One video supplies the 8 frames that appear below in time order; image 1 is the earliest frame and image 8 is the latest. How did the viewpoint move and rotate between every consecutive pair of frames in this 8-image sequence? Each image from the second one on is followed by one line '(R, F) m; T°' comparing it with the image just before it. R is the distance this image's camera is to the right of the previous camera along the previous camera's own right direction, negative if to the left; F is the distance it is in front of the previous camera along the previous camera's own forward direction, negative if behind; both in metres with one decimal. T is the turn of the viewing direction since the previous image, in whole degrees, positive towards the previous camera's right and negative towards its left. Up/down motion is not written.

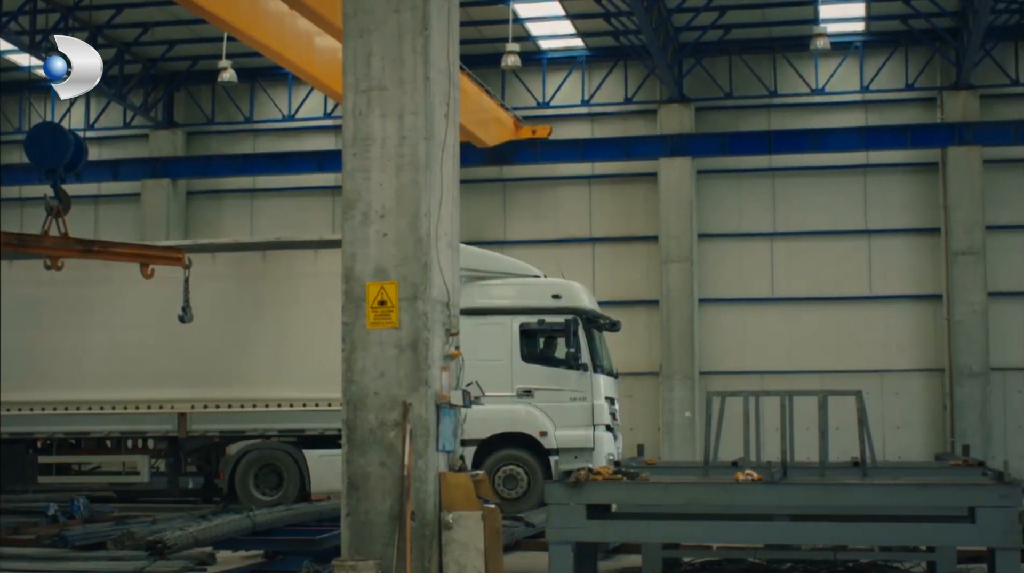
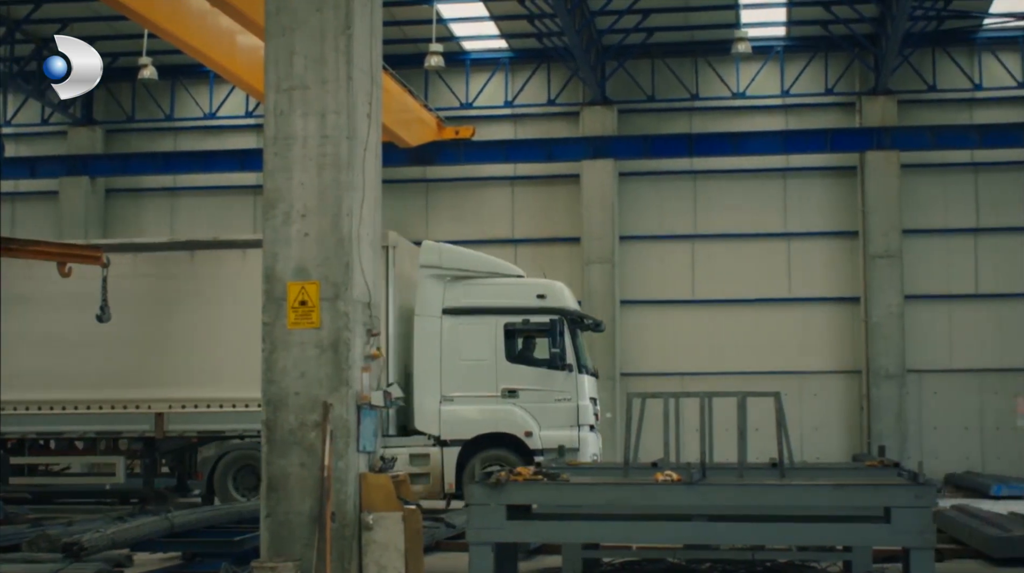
(+0.6, 0.0) m; 0°
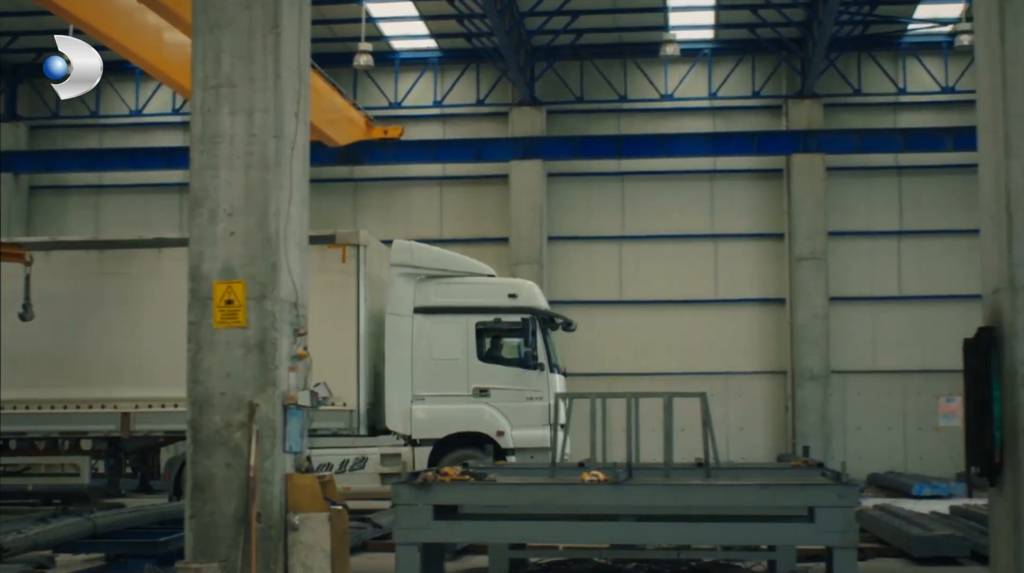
(+0.2, 0.0) m; +2°
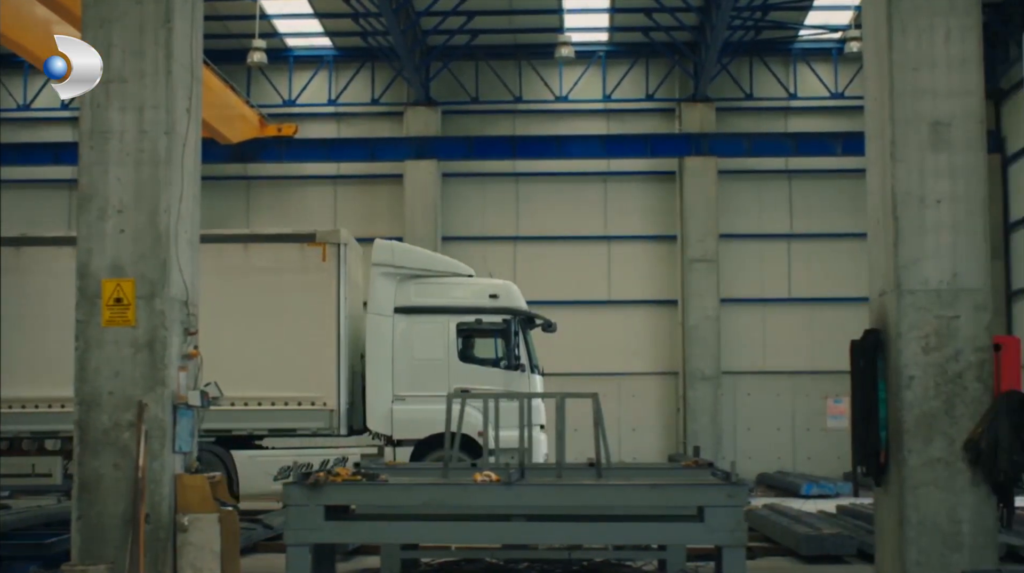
(0.0, +0.1) m; +5°
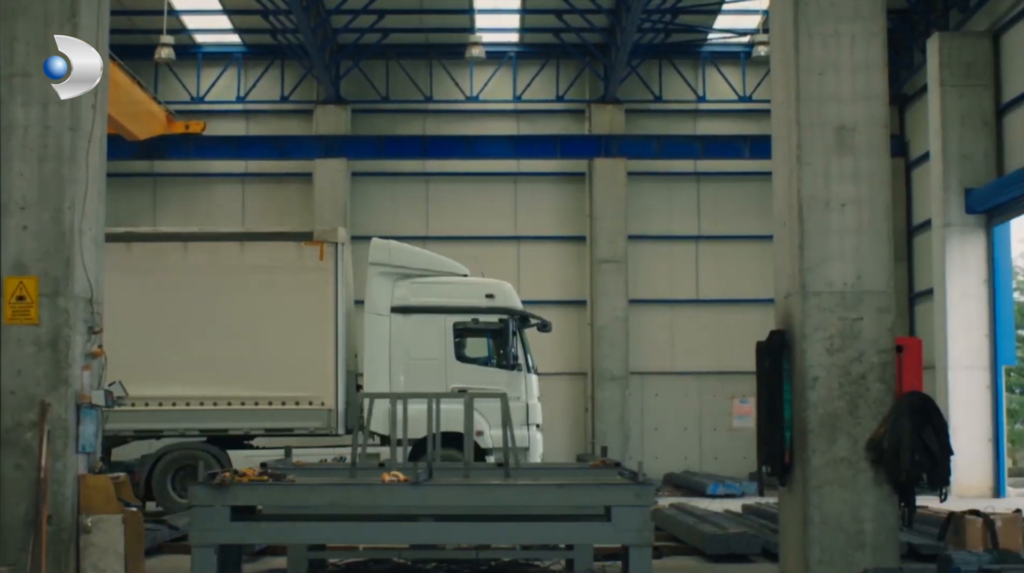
(+0.1, 0.0) m; +4°
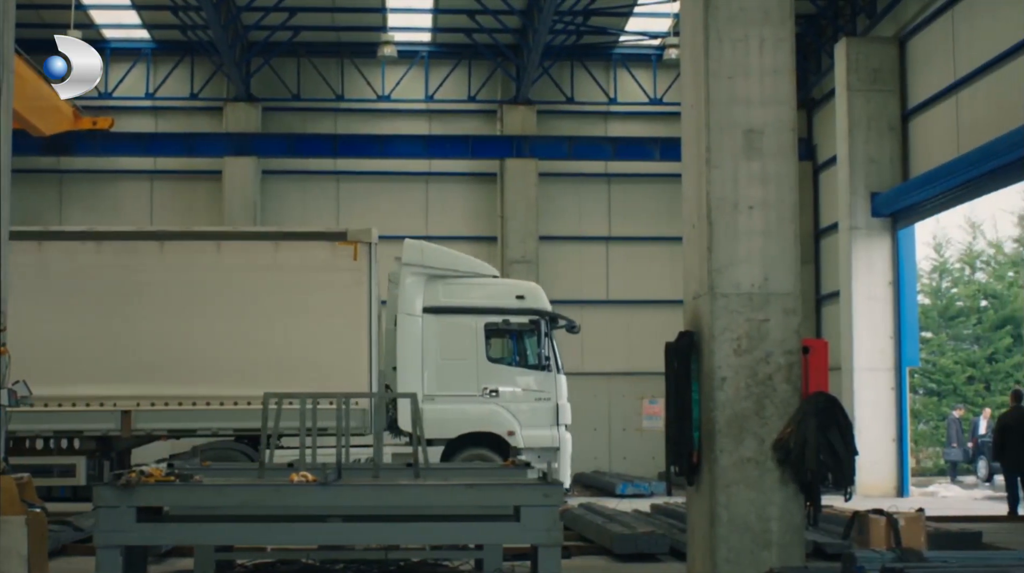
(+0.4, 0.0) m; +2°
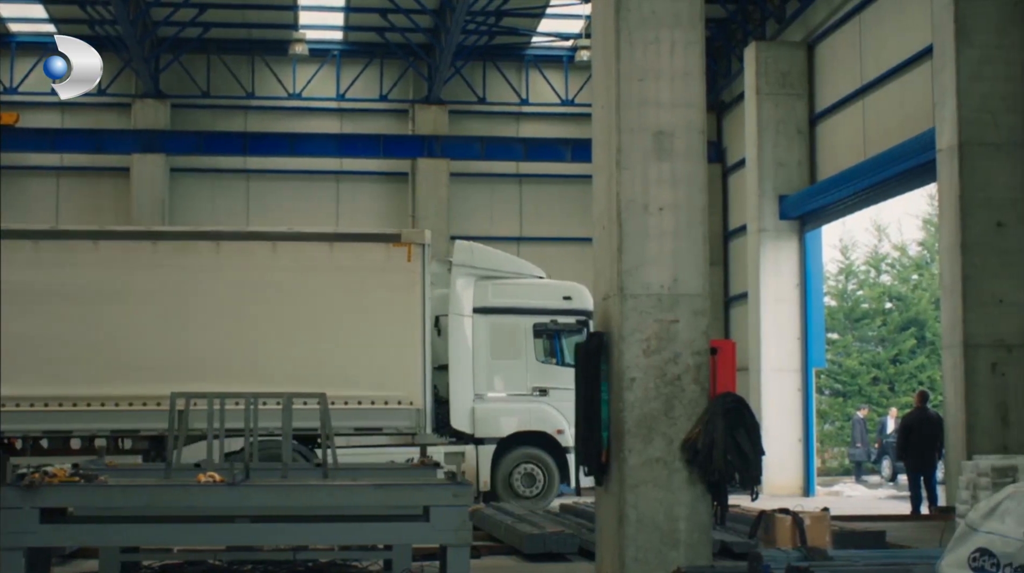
(+0.4, 0.0) m; +2°
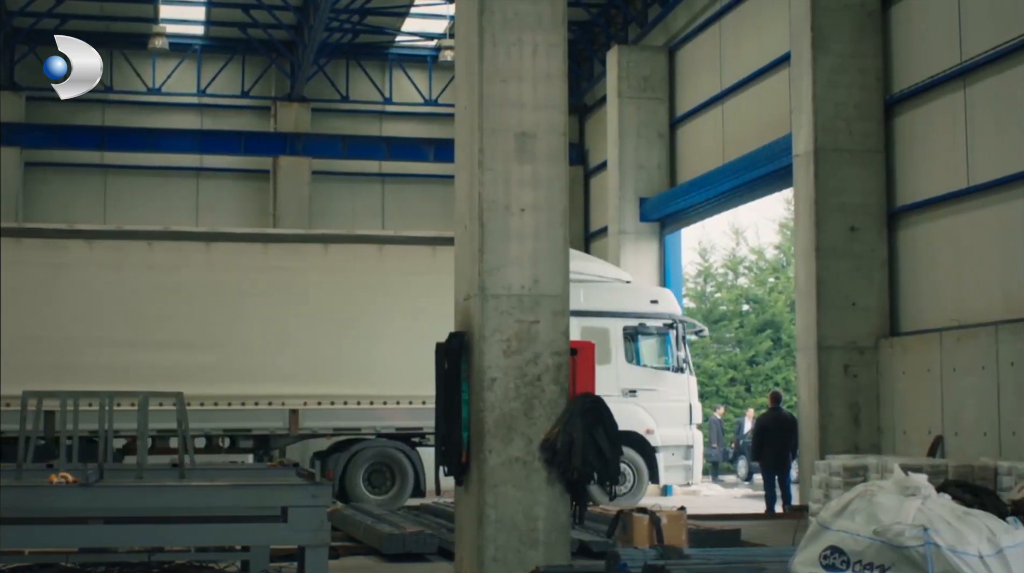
(+0.6, 0.0) m; +4°
